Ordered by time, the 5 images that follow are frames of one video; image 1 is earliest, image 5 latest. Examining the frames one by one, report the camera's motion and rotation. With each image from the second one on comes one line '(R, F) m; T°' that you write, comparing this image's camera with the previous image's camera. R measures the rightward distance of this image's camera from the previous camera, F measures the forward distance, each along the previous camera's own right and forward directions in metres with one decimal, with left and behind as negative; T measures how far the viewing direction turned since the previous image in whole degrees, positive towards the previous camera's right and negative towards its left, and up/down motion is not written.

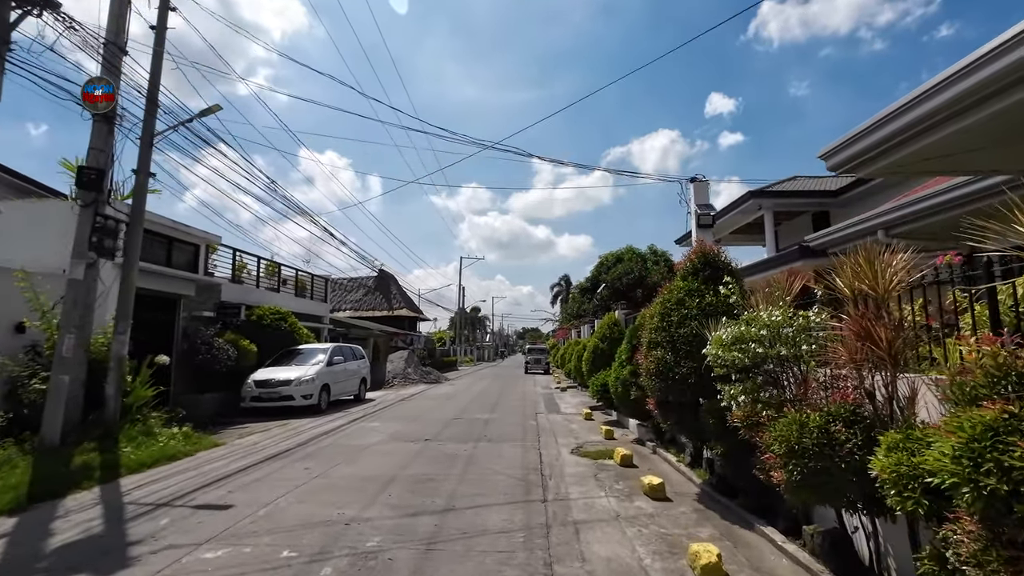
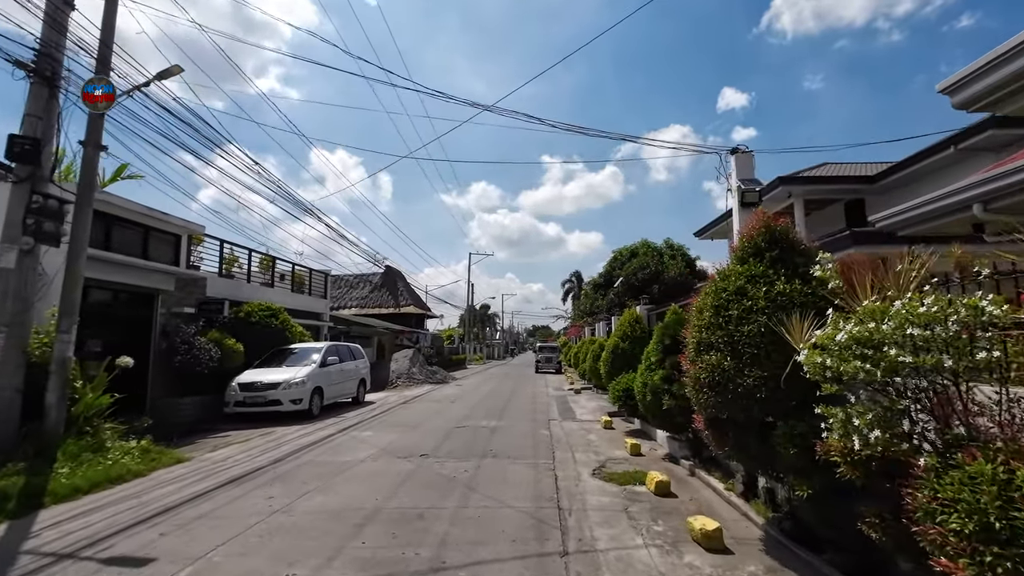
(0.0, +1.4) m; -1°
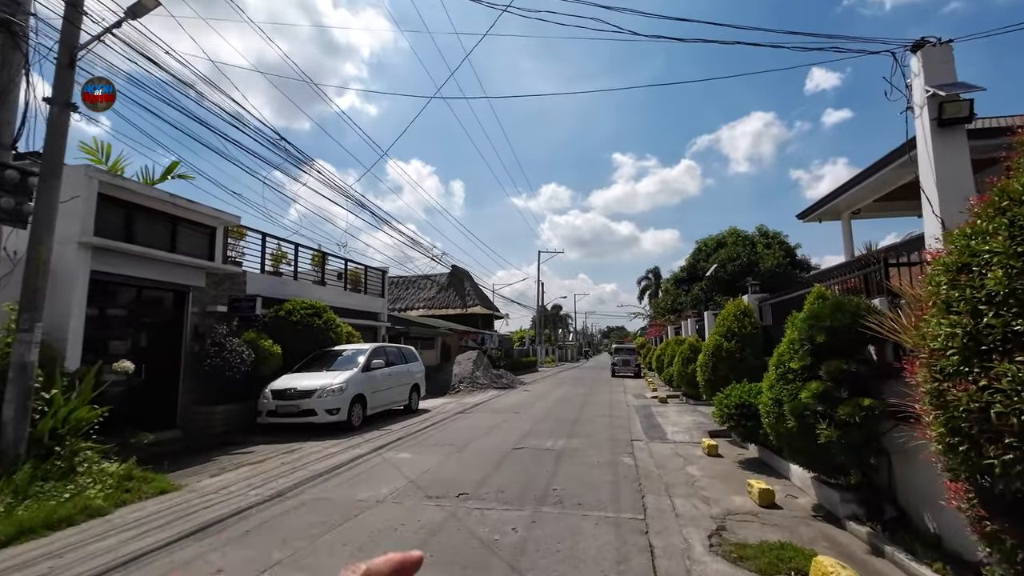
(+0.1, +2.4) m; -8°
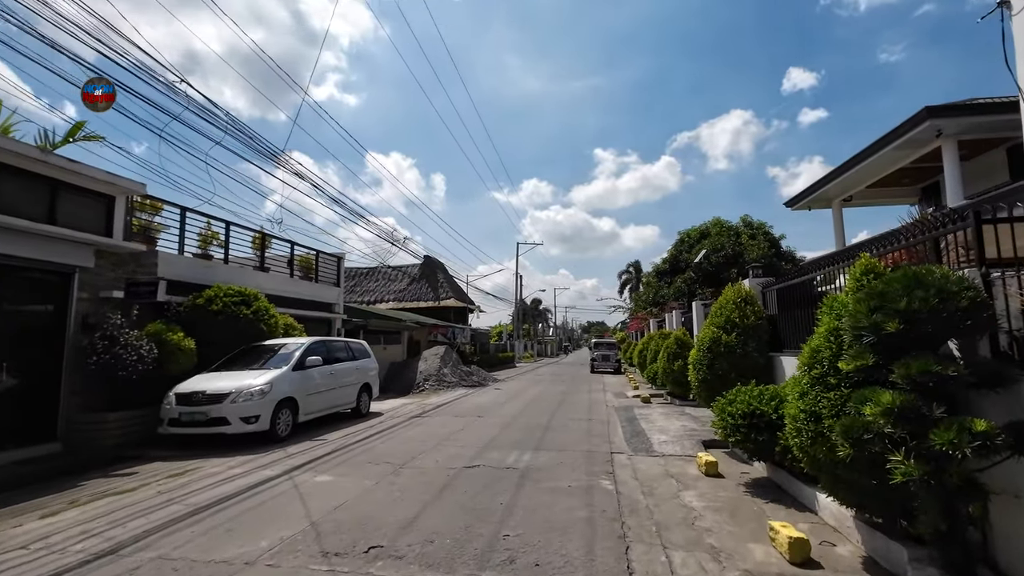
(+0.4, +1.8) m; +2°
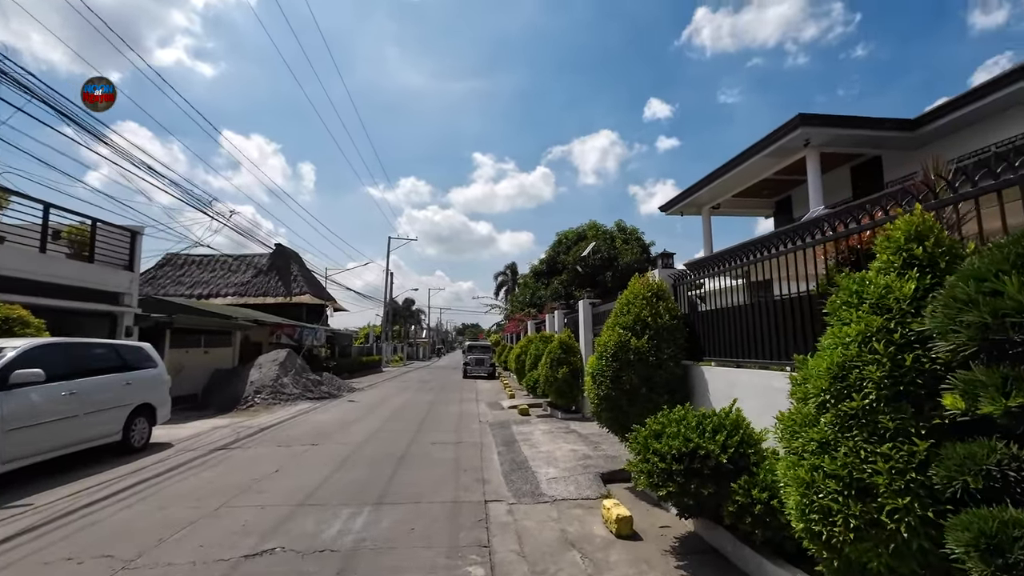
(+0.4, +2.5) m; +14°
